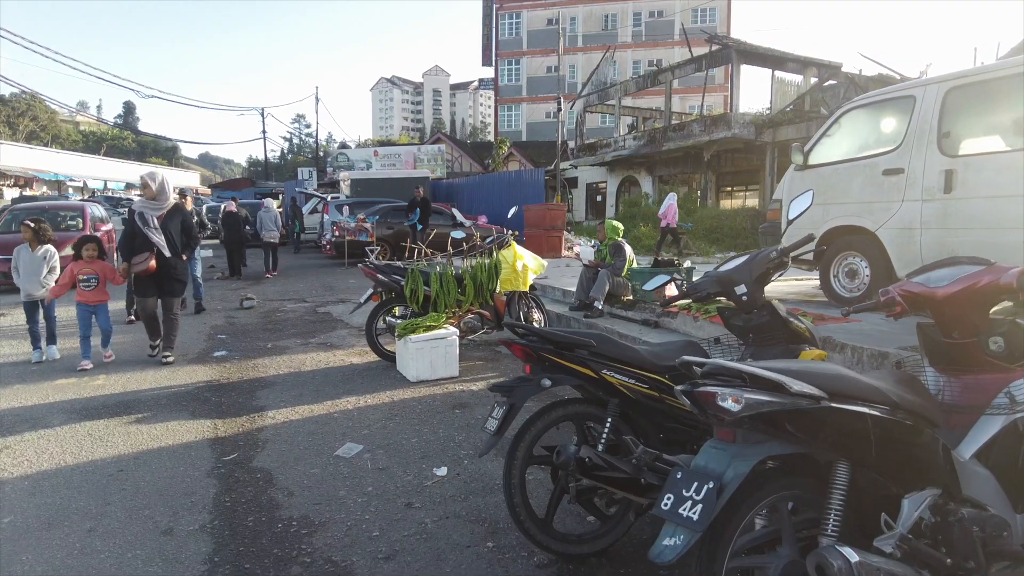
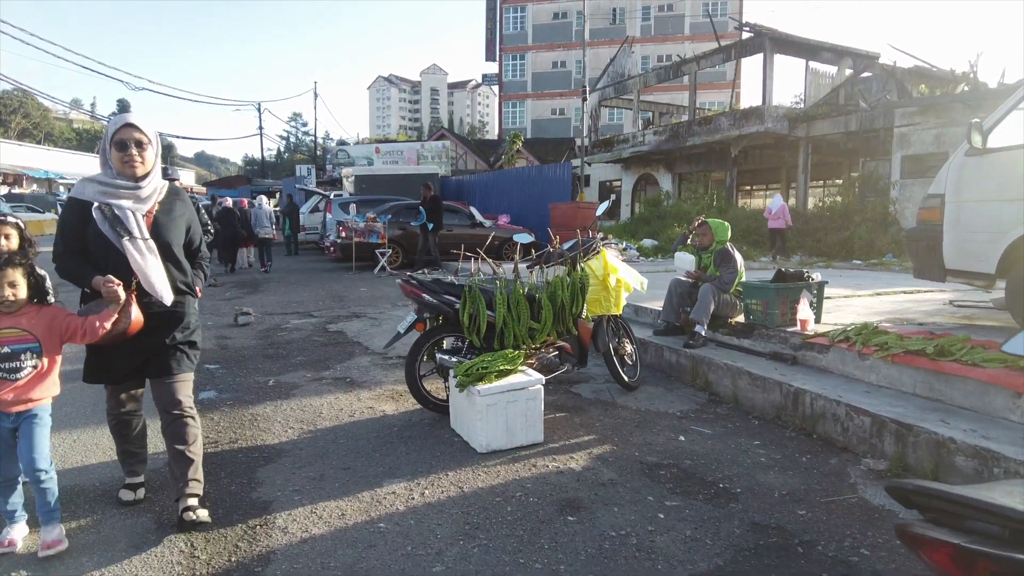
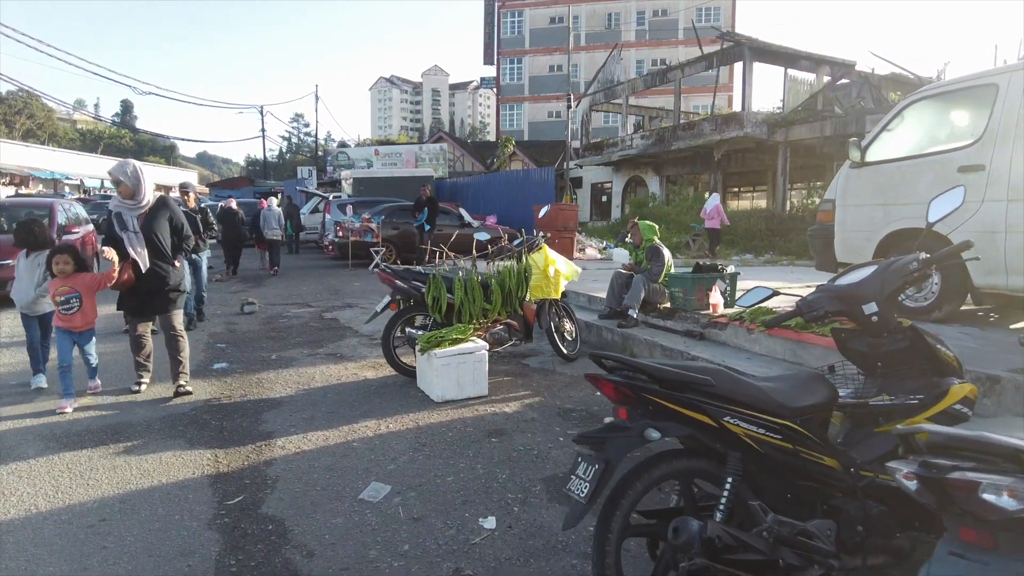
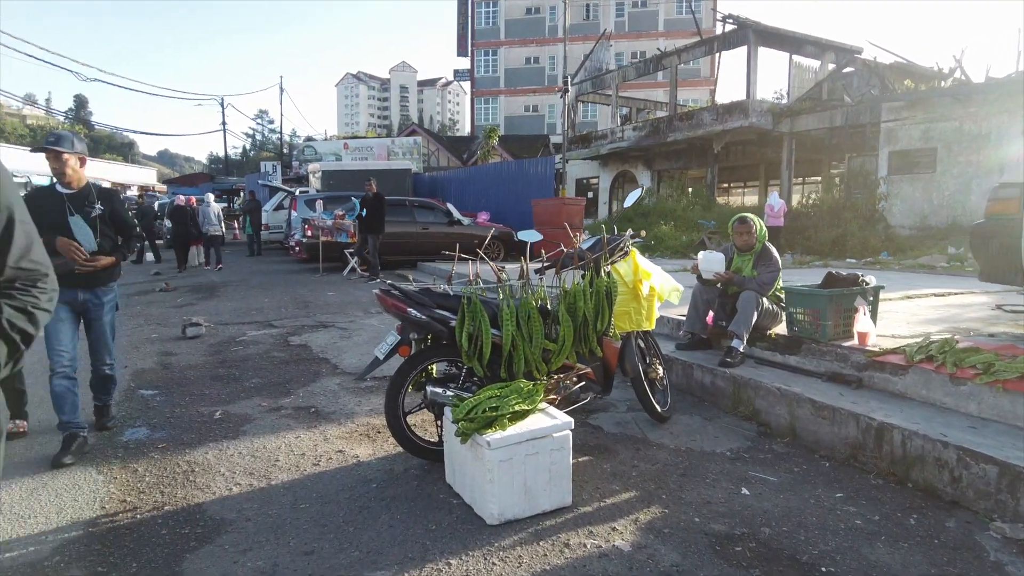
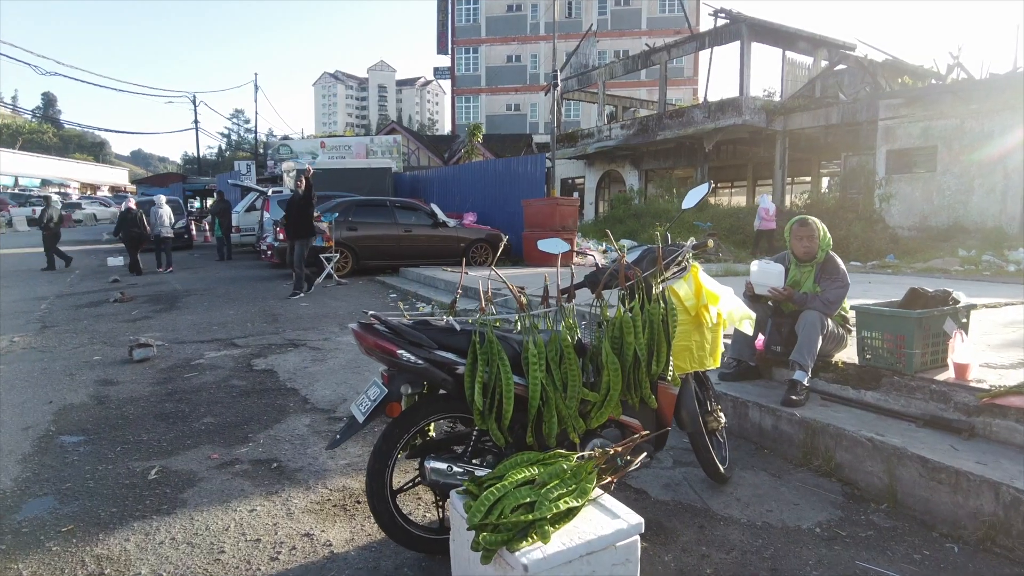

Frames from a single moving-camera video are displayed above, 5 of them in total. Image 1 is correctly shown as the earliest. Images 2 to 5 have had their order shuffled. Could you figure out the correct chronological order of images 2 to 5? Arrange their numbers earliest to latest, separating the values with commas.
3, 2, 4, 5
